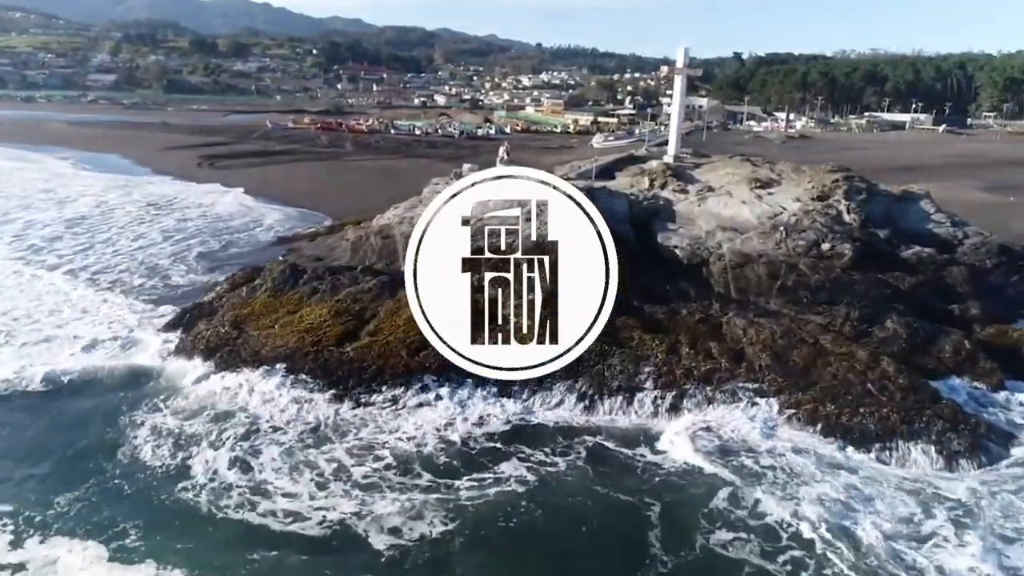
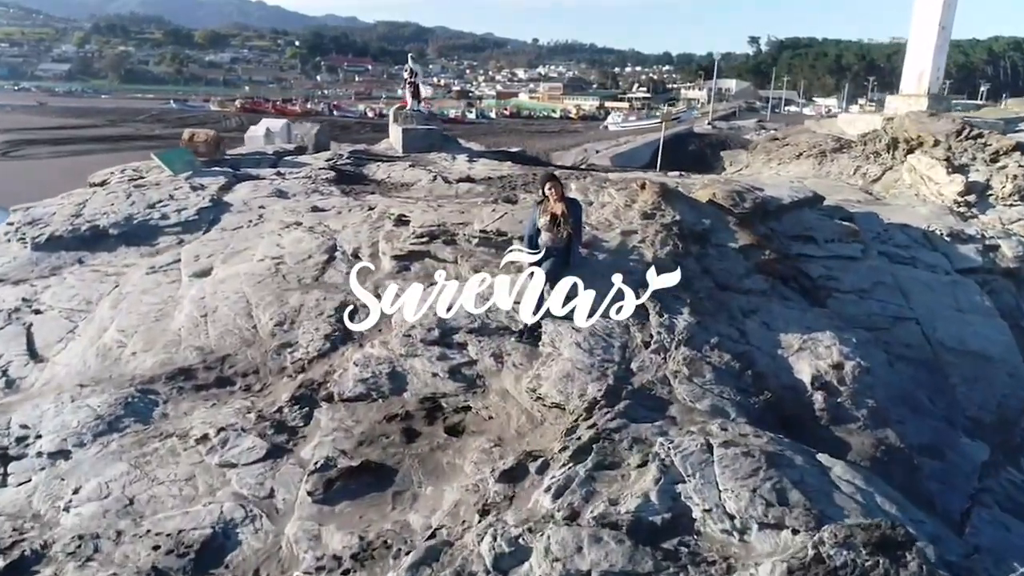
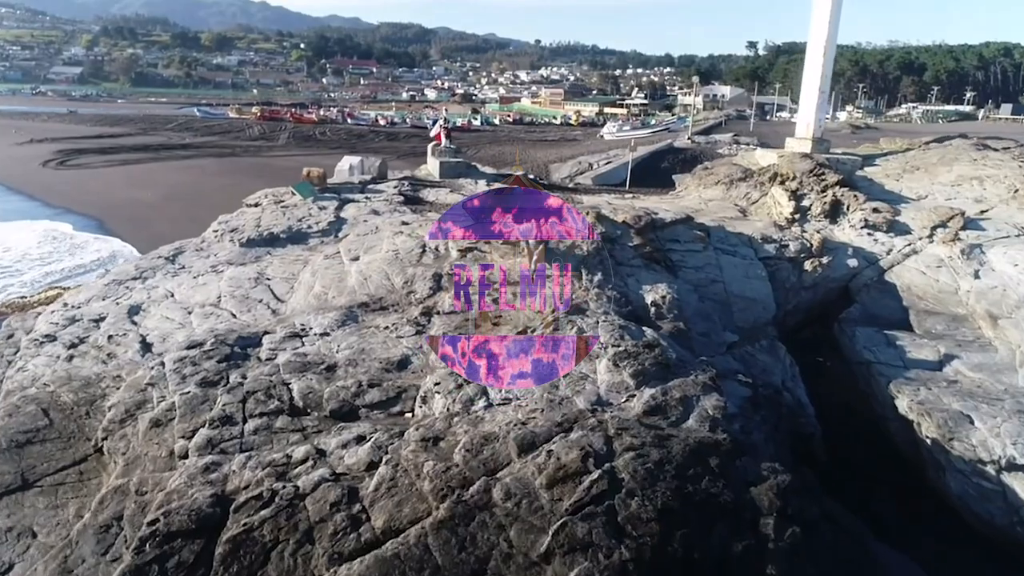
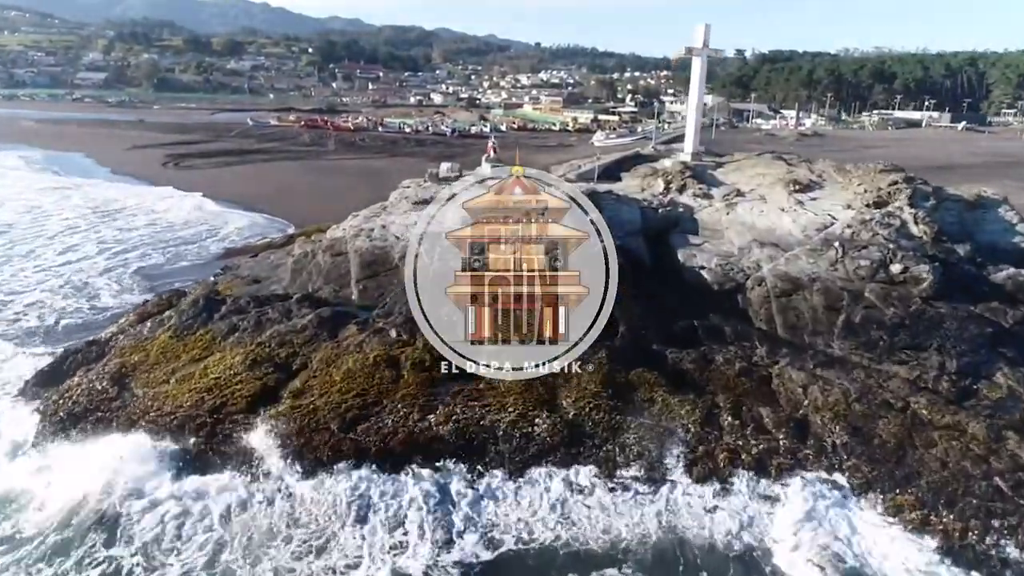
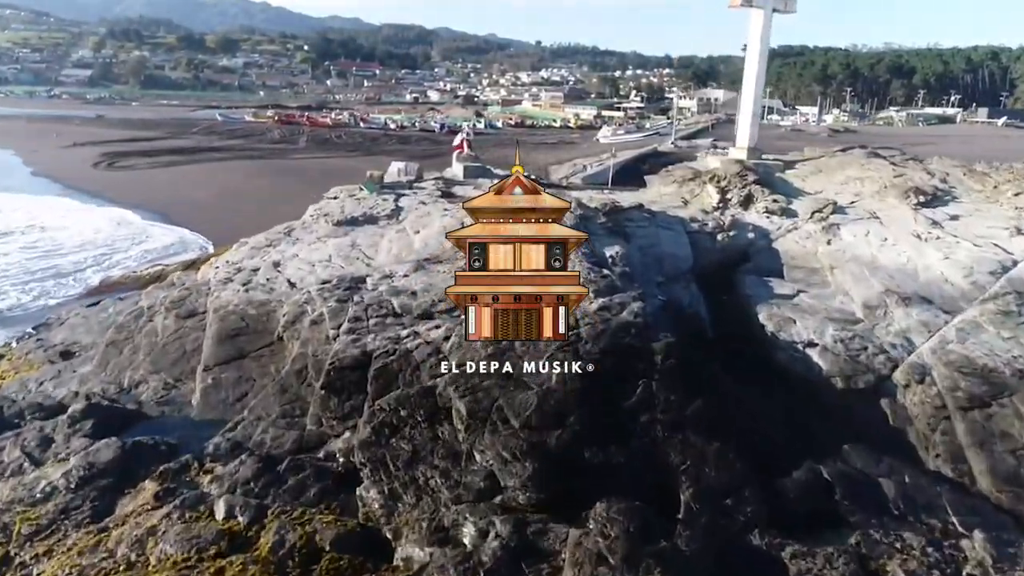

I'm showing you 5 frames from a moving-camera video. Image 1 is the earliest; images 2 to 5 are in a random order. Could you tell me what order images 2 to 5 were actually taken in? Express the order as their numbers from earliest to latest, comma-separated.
4, 5, 3, 2
